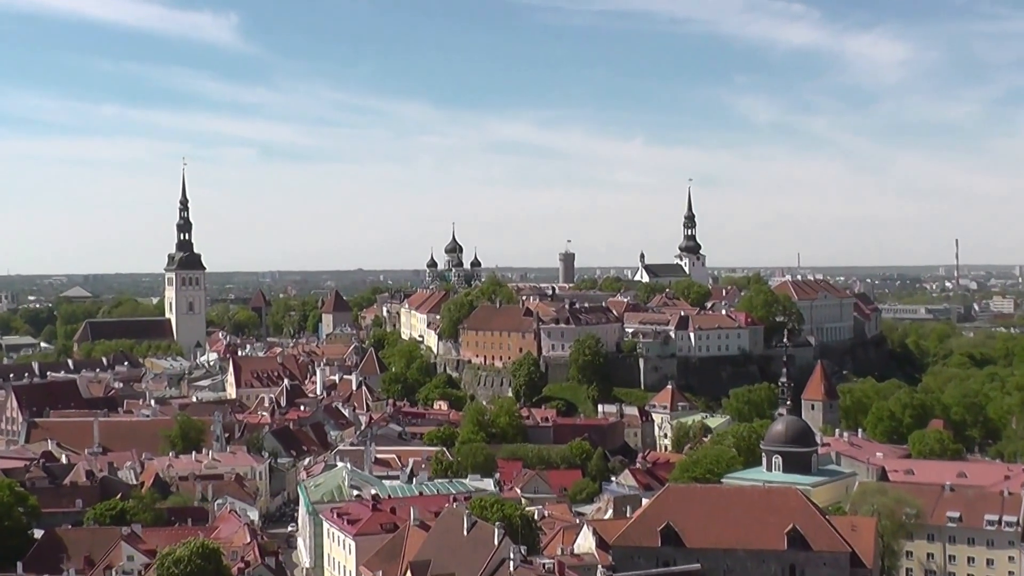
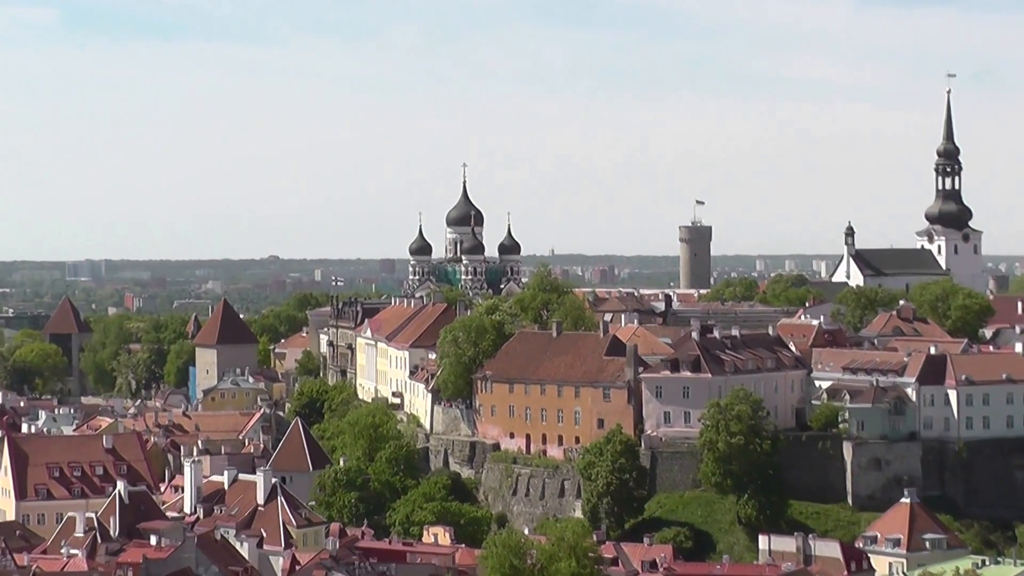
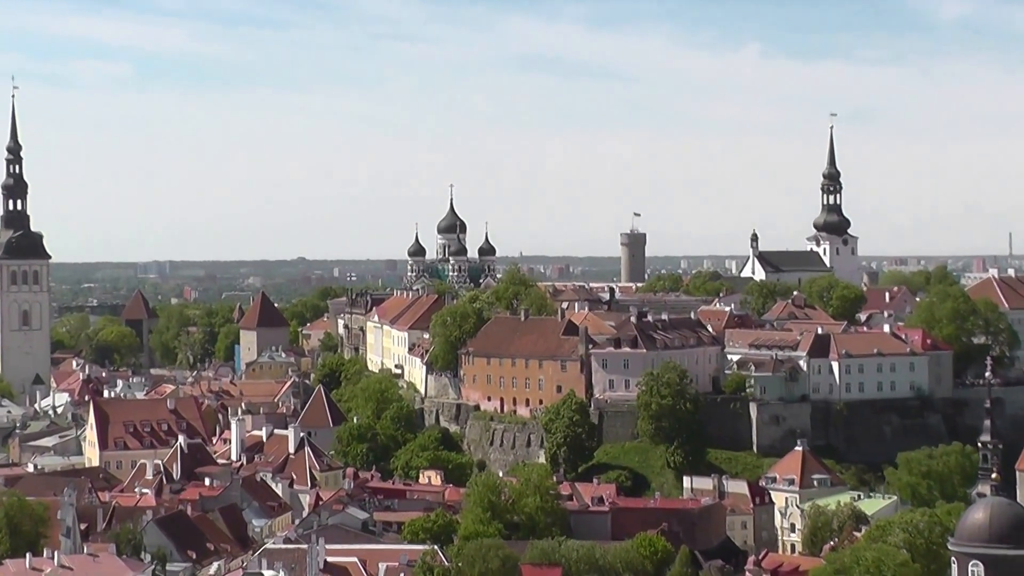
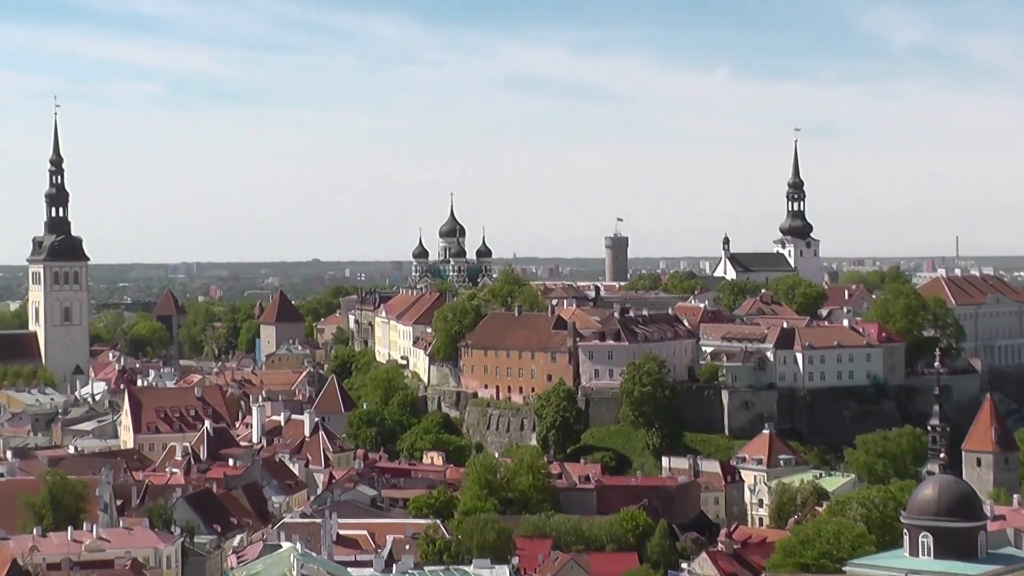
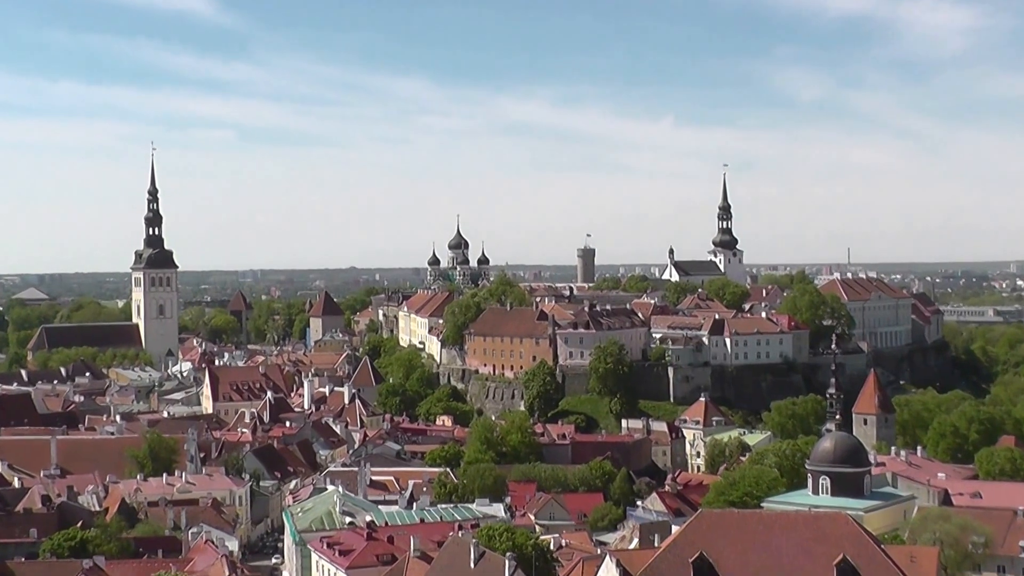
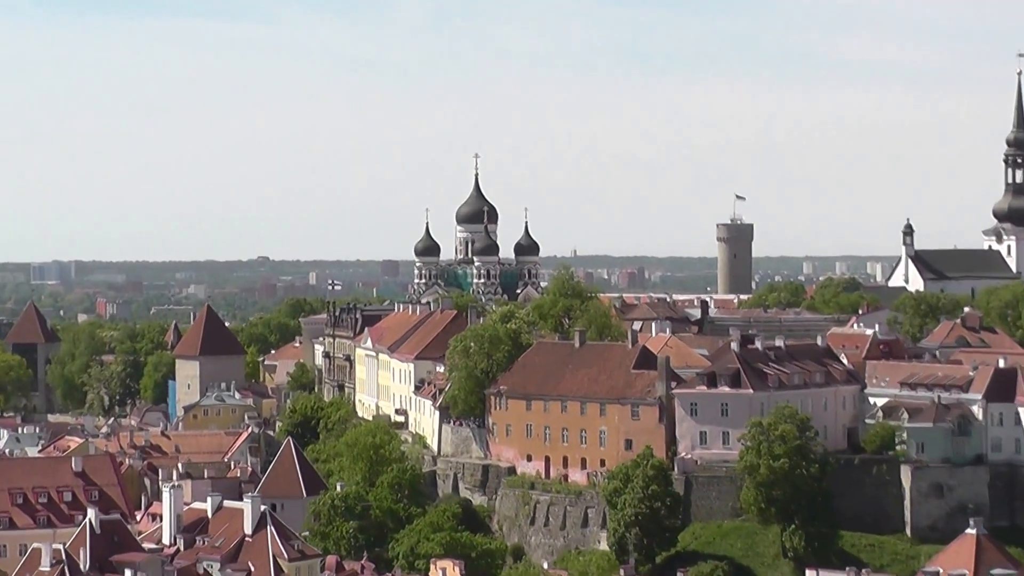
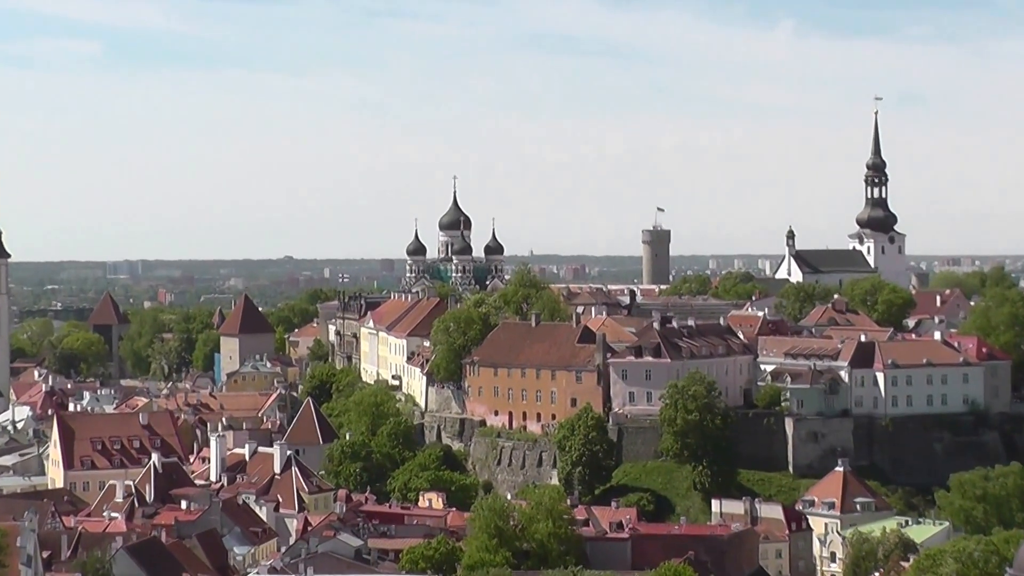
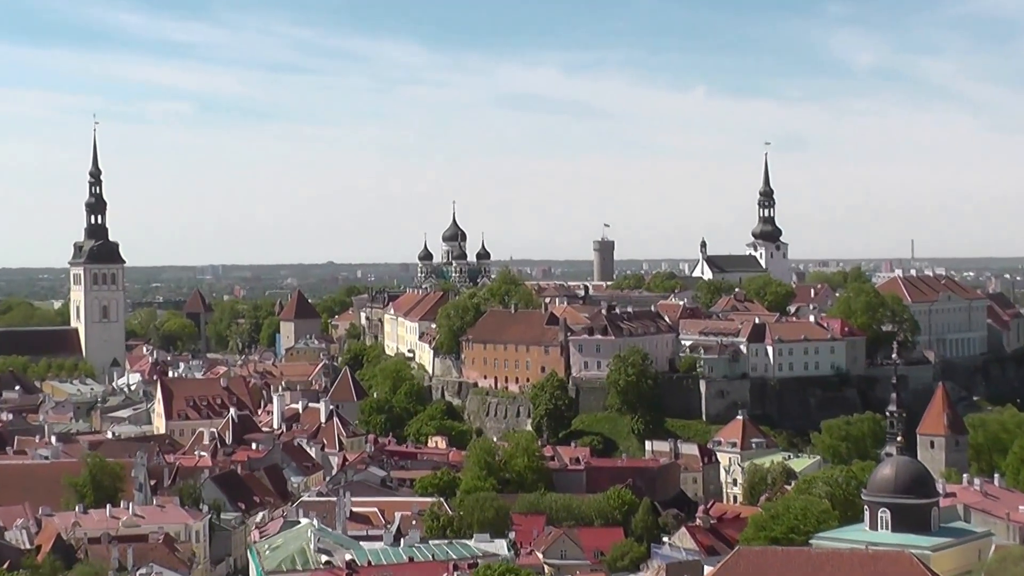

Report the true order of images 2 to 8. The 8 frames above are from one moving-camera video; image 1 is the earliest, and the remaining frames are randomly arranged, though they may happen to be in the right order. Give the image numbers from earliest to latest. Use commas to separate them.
5, 8, 4, 3, 7, 2, 6
